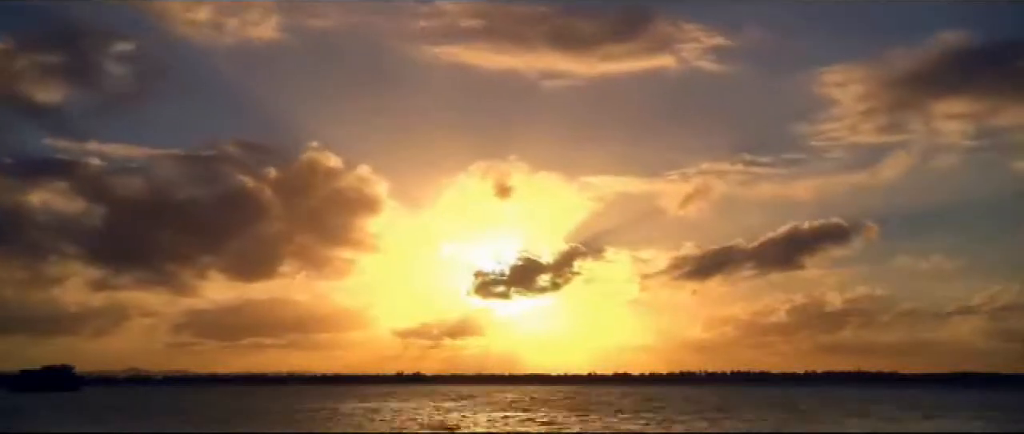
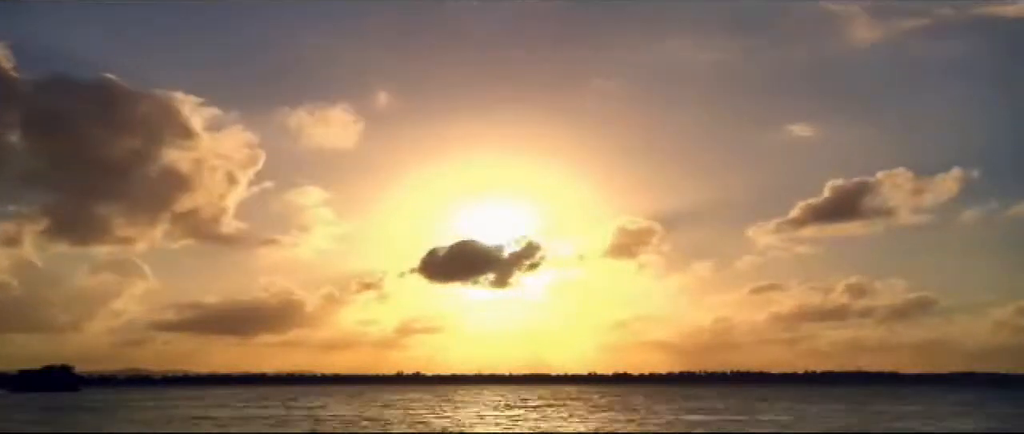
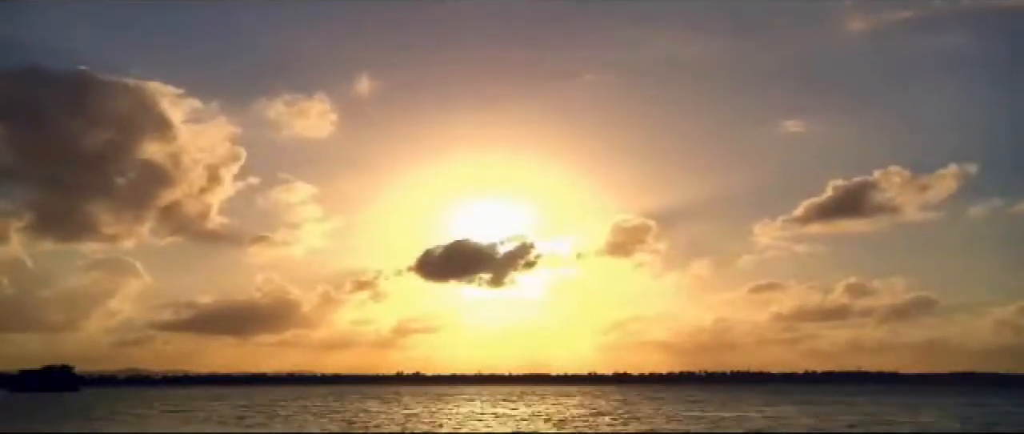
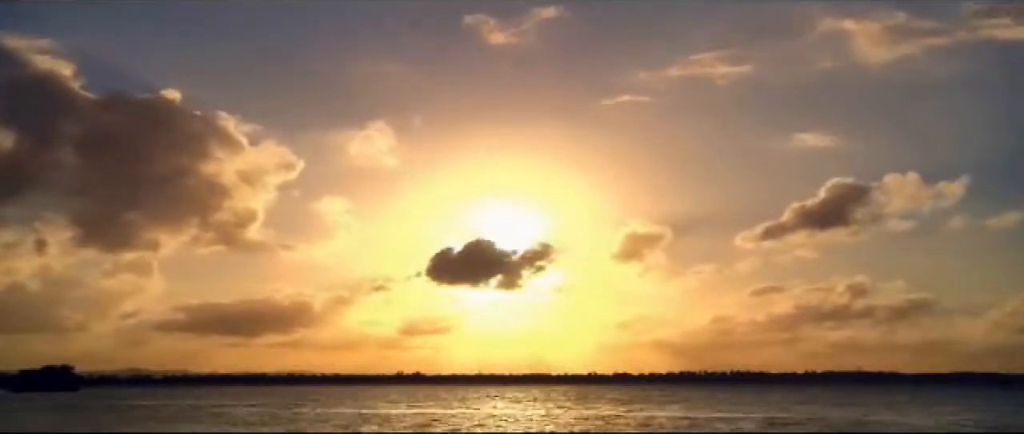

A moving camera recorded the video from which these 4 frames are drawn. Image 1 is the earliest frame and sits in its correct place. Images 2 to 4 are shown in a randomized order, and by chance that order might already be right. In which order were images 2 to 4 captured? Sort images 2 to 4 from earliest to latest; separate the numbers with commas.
4, 2, 3
